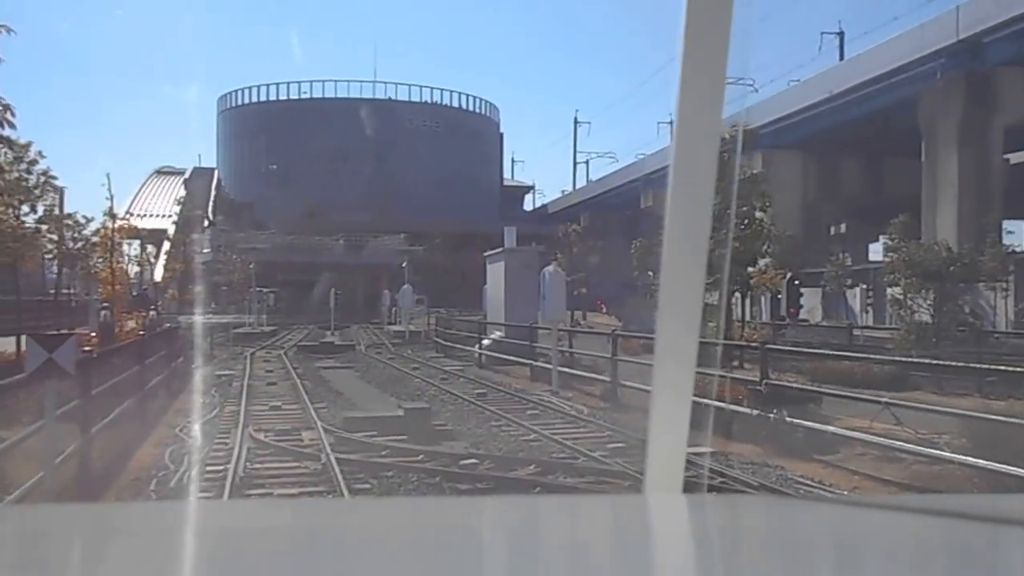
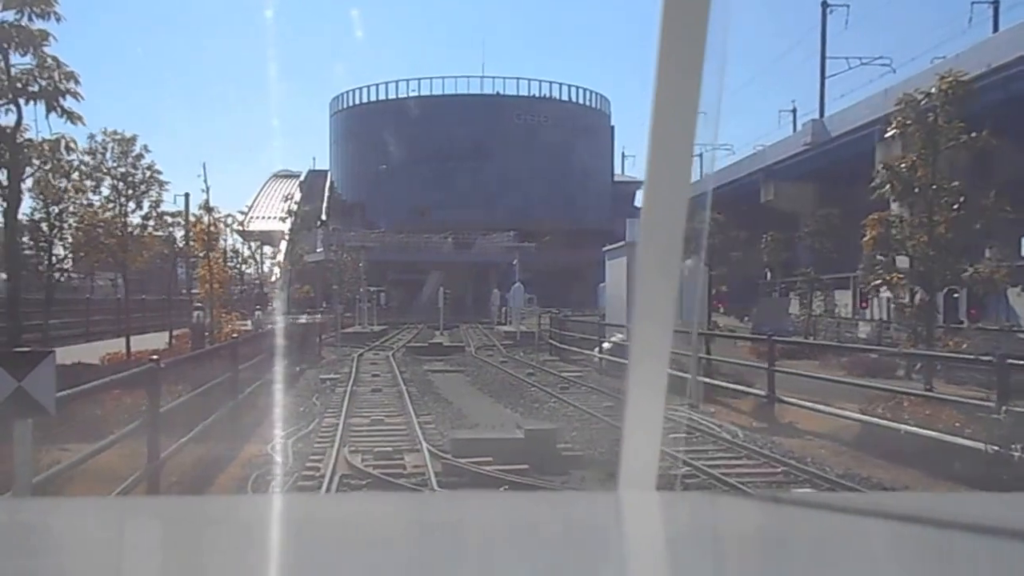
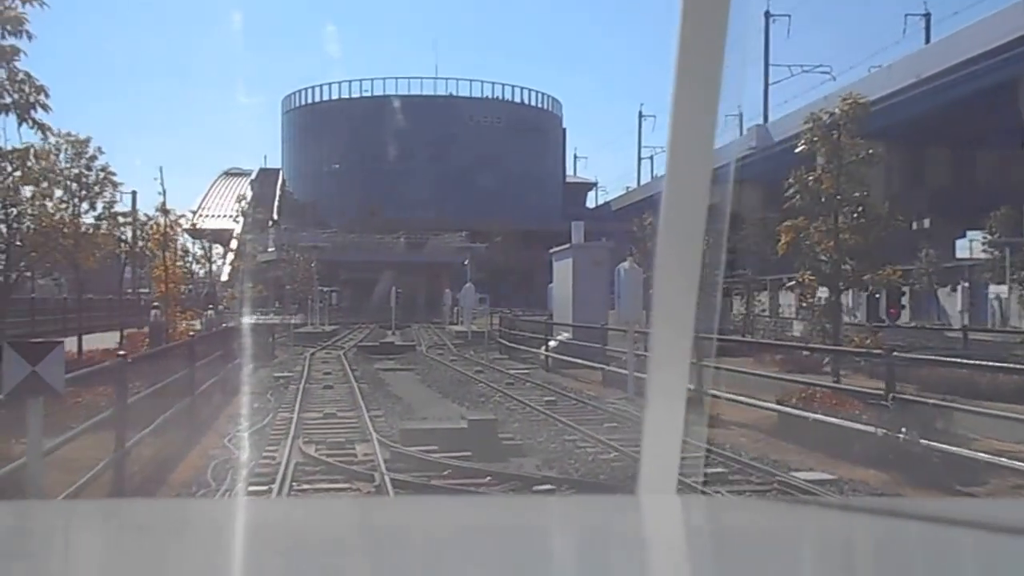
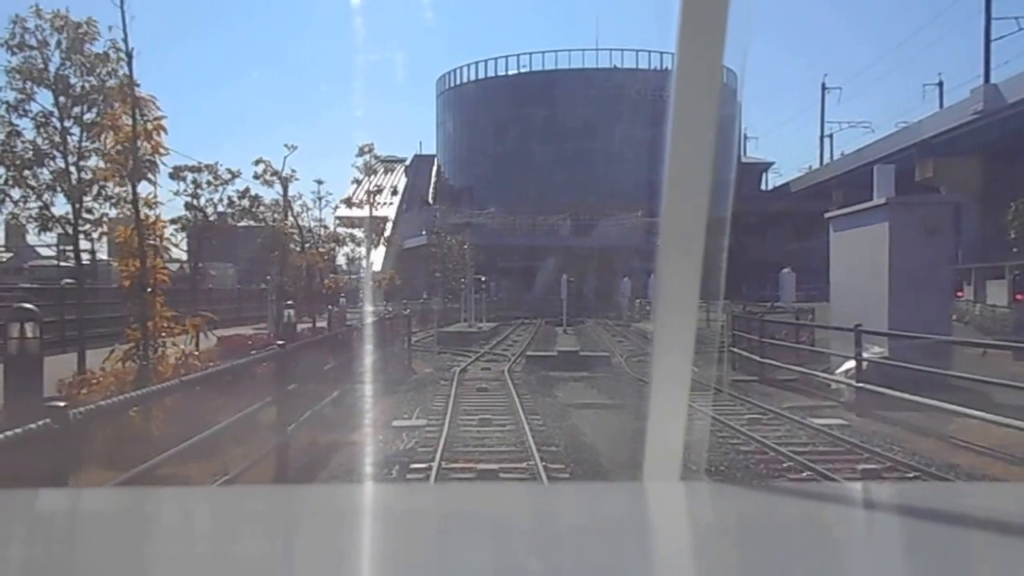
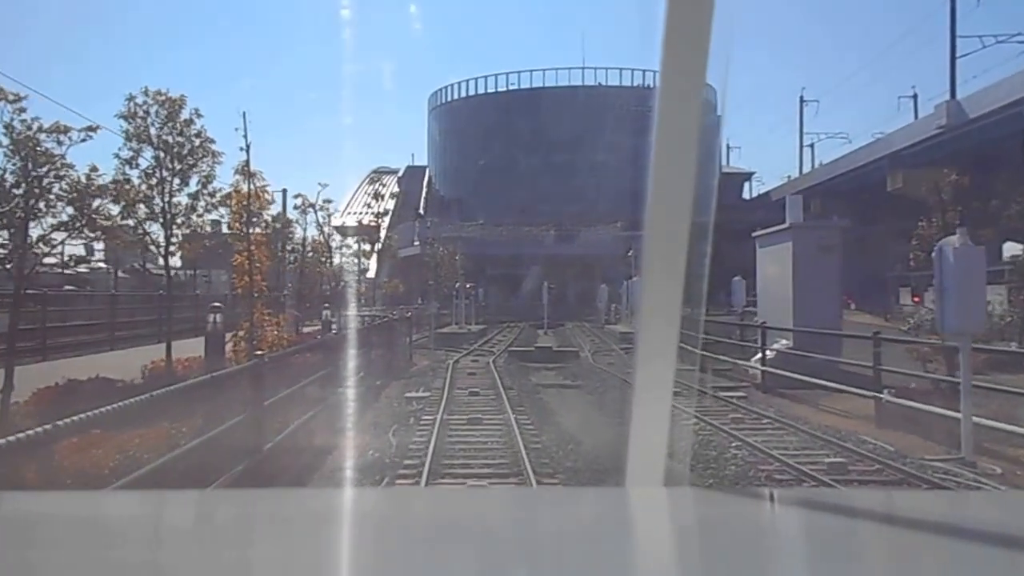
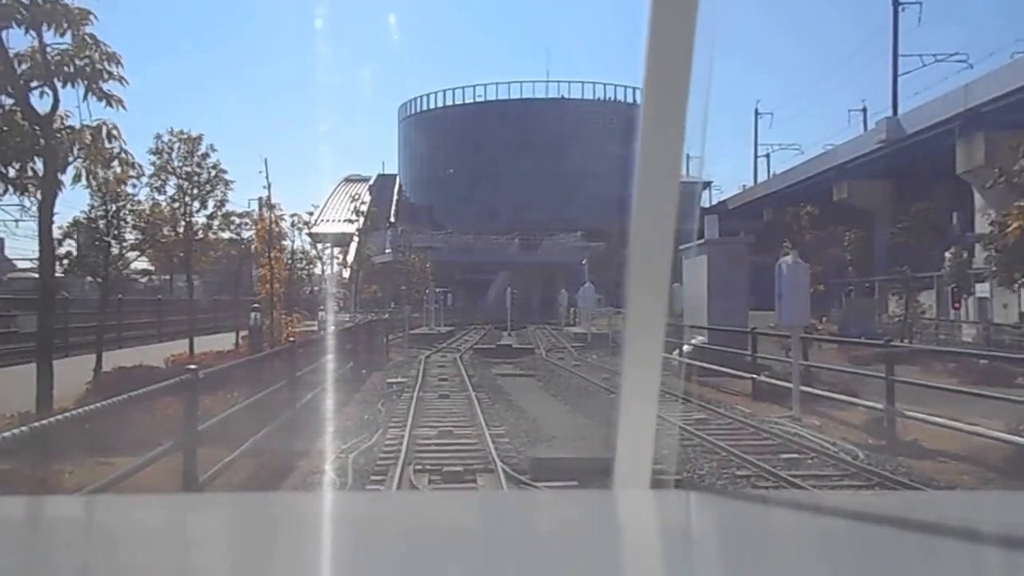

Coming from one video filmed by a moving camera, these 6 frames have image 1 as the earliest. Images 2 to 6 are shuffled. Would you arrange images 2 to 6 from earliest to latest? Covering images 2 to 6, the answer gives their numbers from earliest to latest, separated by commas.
3, 2, 6, 5, 4
